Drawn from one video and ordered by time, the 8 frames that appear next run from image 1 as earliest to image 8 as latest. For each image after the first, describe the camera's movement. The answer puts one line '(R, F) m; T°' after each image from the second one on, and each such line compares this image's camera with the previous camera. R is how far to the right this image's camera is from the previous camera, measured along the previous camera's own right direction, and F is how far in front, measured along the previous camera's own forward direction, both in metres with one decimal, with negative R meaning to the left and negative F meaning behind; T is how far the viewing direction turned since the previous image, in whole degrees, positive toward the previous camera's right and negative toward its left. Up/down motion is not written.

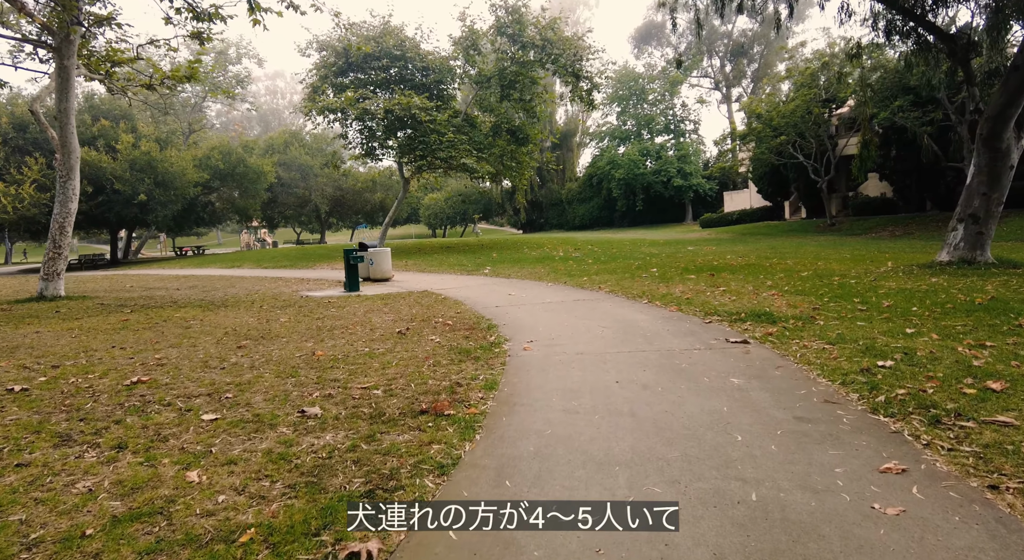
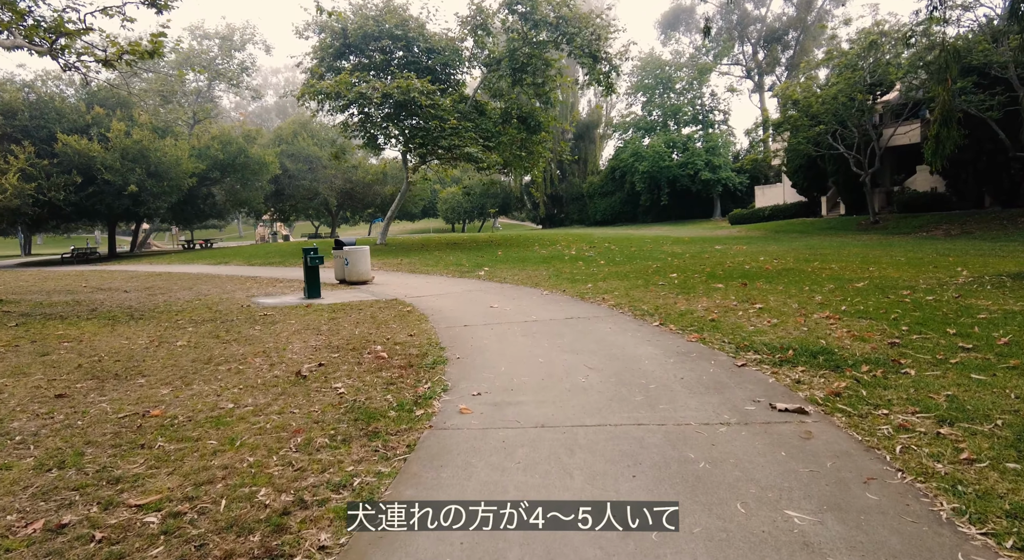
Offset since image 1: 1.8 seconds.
(+0.6, +2.2) m; -2°
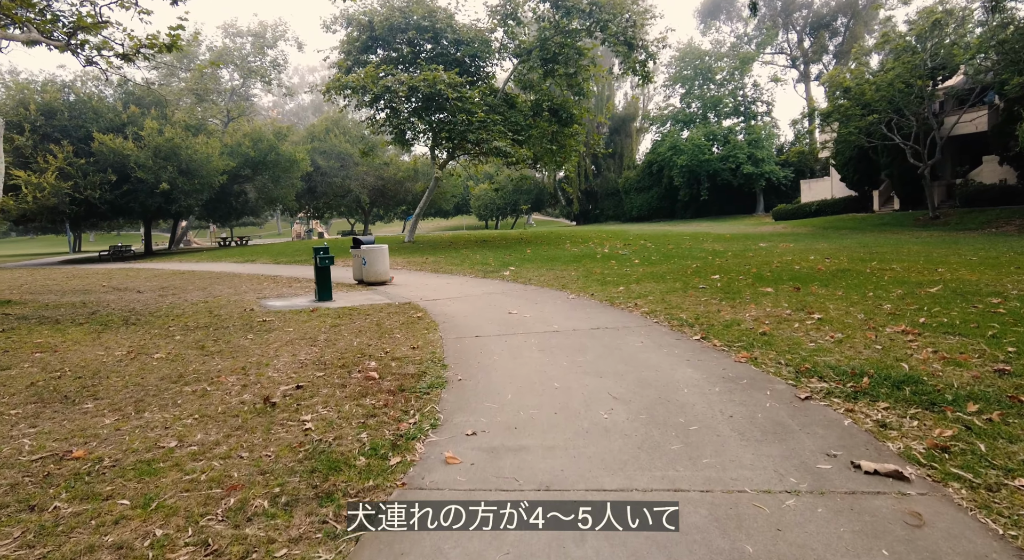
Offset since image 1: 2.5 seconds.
(+0.2, +0.9) m; -3°
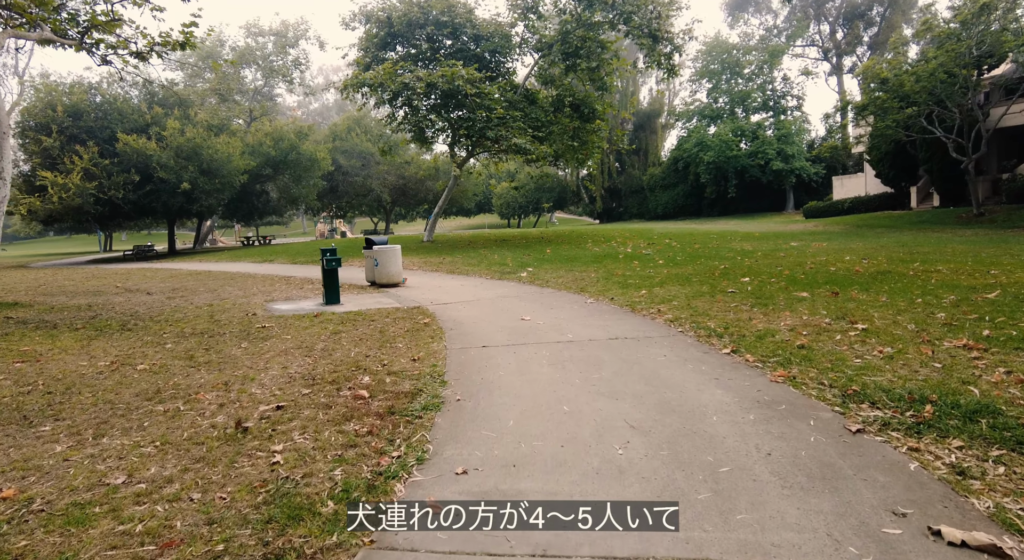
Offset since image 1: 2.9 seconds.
(+0.1, +0.6) m; -2°
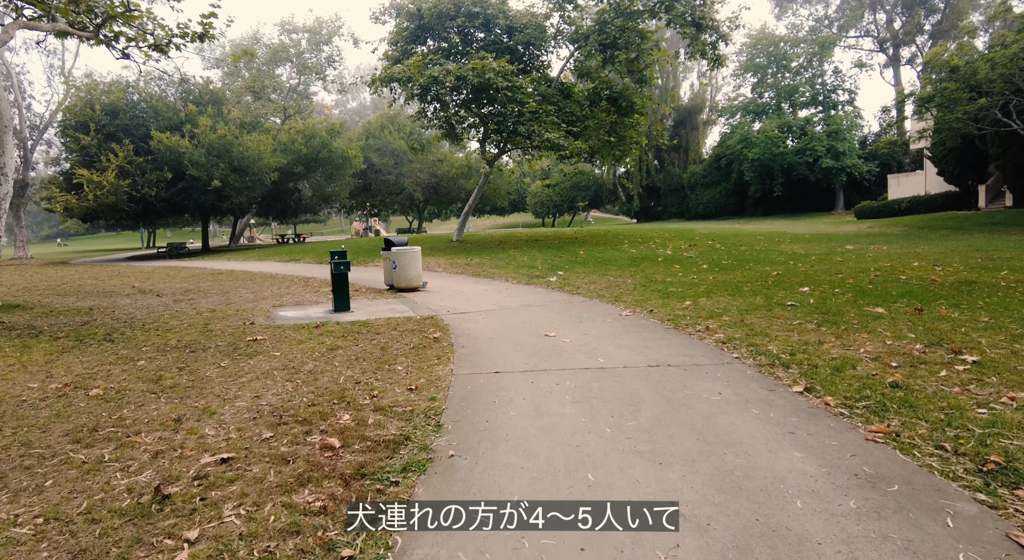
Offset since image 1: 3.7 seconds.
(+0.1, +1.1) m; -3°
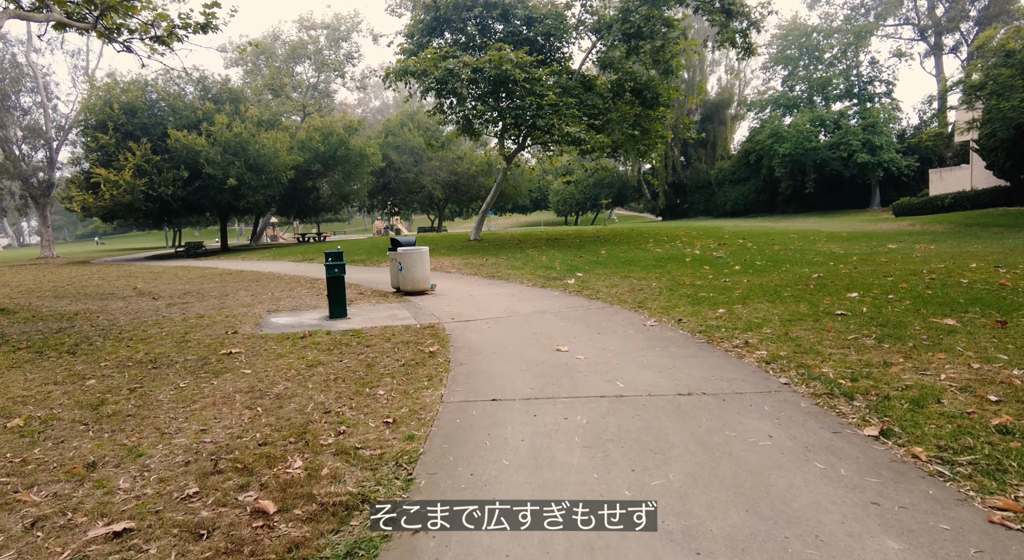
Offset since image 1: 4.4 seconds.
(+0.2, +0.9) m; -2°
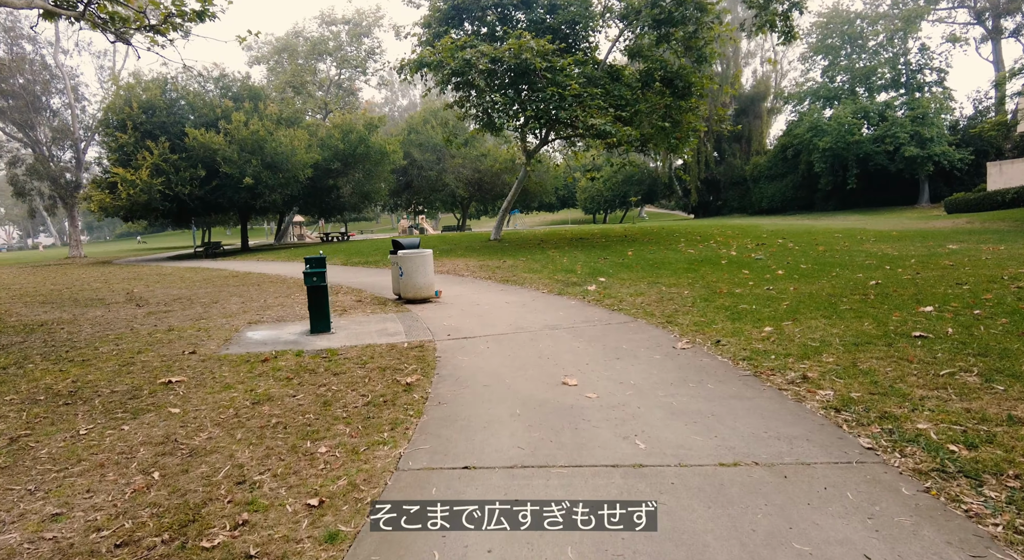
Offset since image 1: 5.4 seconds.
(+0.2, +1.2) m; -3°
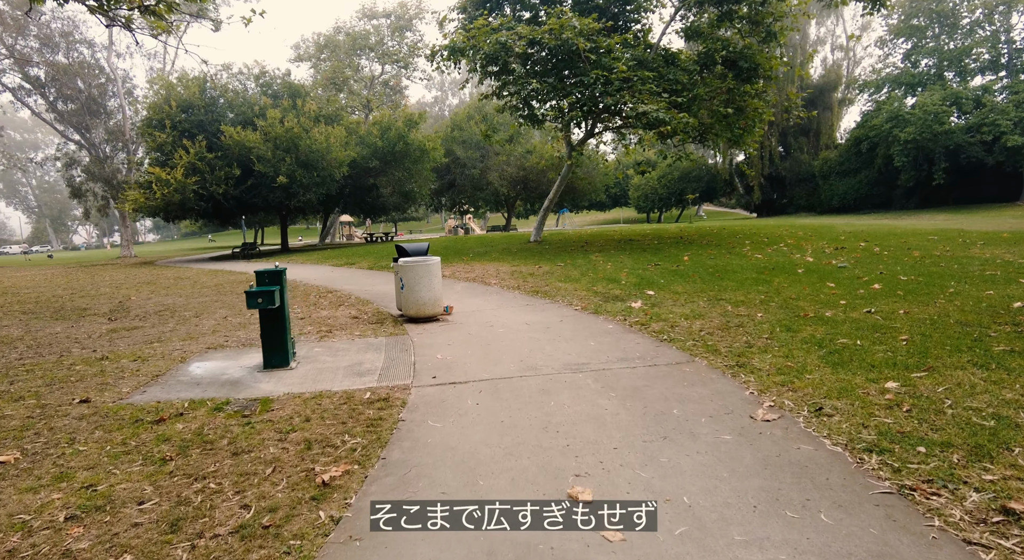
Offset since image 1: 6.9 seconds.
(+0.4, +1.9) m; -5°
